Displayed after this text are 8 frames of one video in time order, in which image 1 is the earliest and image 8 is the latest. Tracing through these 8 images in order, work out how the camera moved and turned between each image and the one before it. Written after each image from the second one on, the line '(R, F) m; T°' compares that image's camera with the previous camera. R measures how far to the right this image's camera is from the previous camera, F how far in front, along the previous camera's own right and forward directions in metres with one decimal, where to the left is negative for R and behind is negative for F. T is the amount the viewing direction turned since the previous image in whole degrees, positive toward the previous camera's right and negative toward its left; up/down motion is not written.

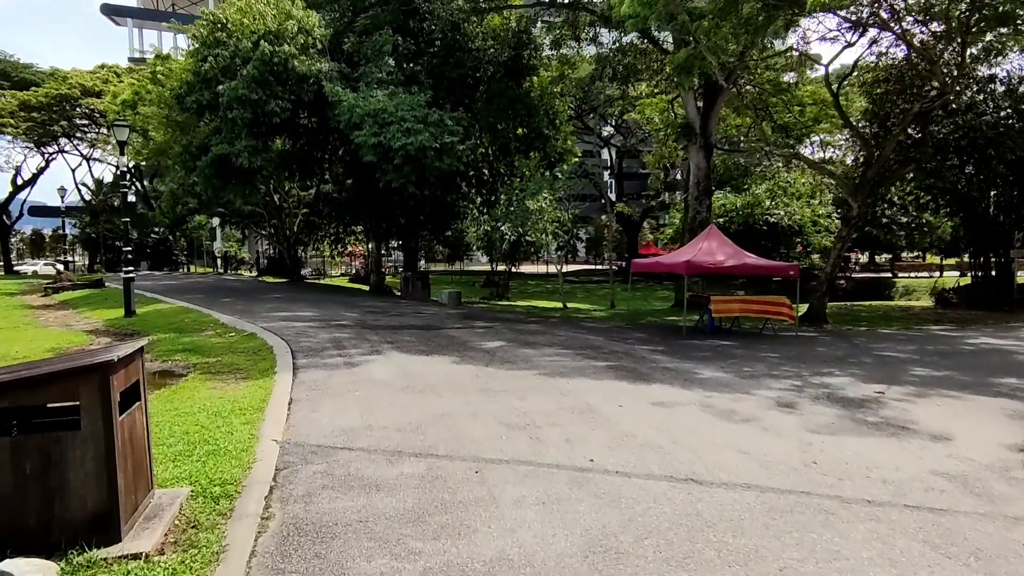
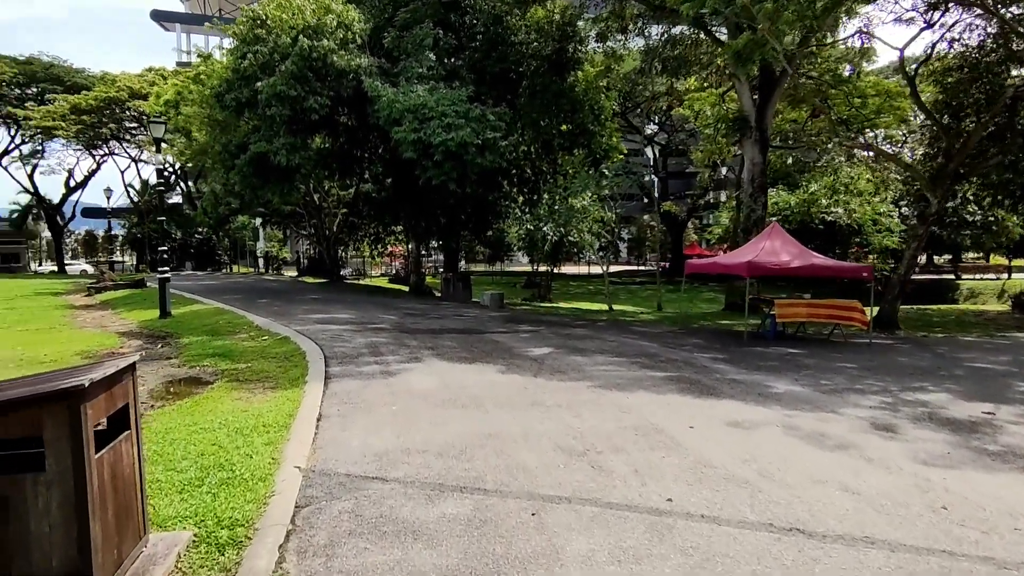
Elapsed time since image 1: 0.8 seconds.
(-0.1, +0.7) m; -3°
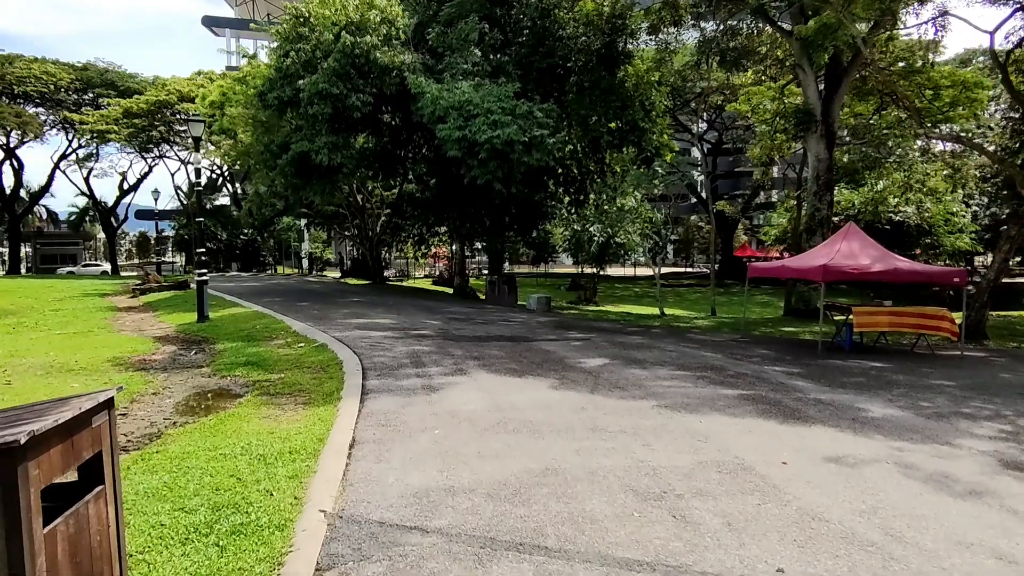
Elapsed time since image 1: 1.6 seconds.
(-0.1, +0.7) m; -4°
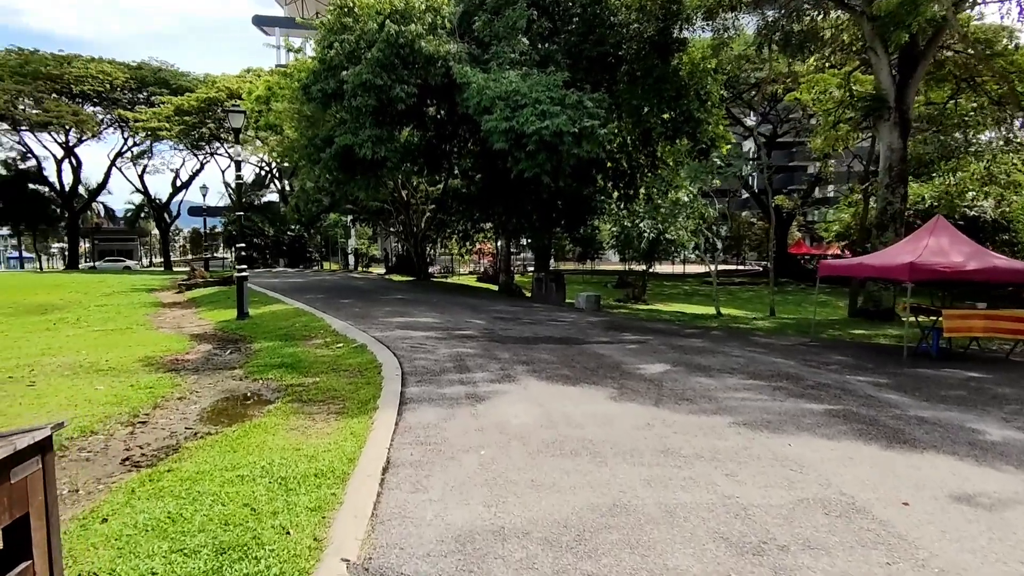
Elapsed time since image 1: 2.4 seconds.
(-0.1, +0.6) m; -4°
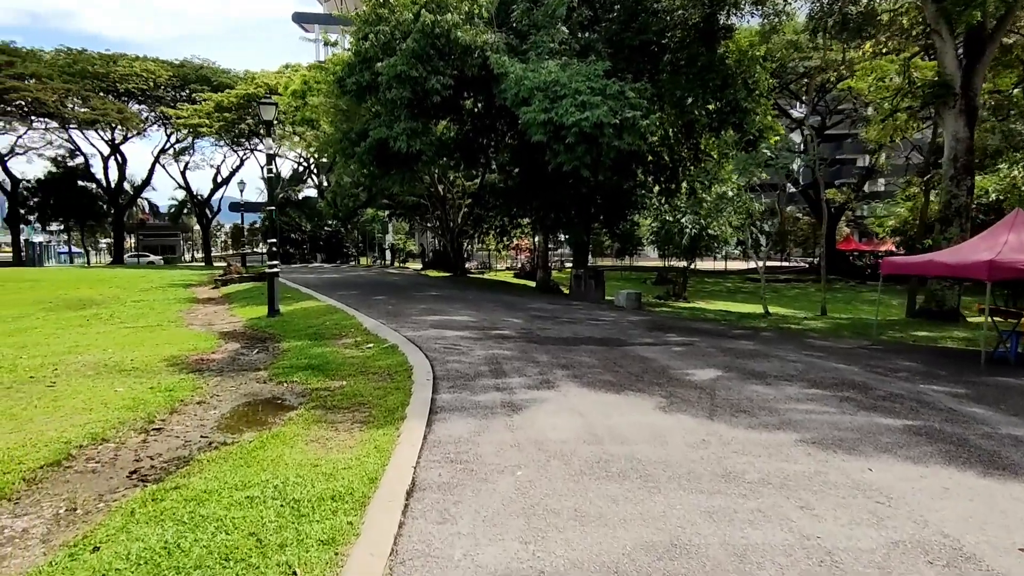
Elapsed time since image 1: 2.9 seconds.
(0.0, +0.5) m; -3°
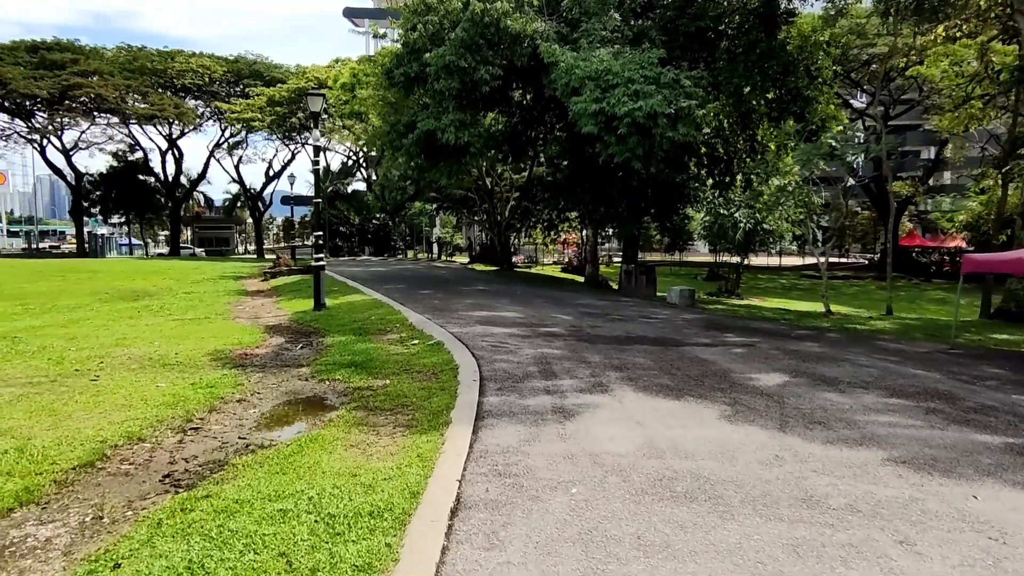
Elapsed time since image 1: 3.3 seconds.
(0.0, +0.3) m; -4°
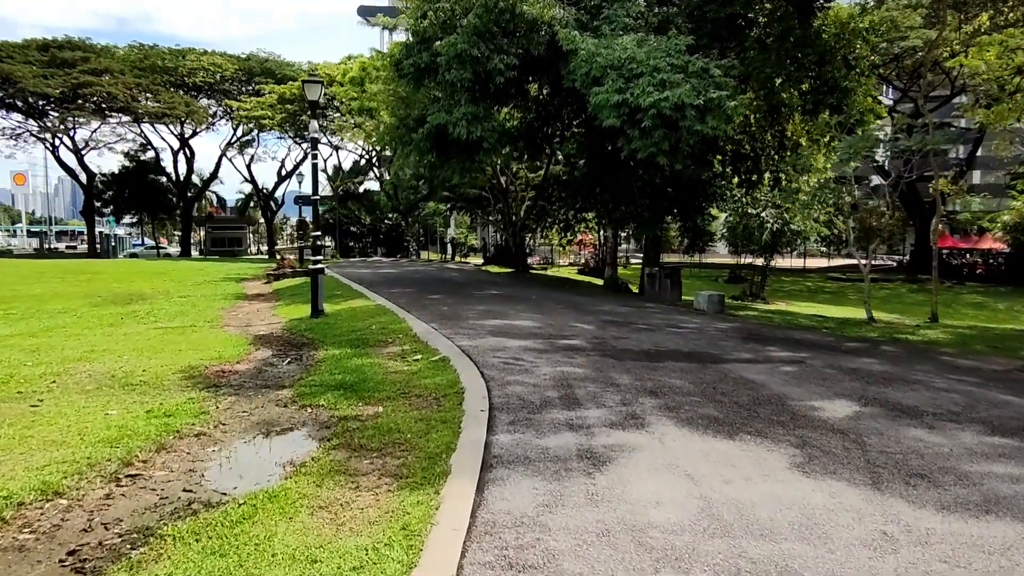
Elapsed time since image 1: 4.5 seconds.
(0.0, +1.0) m; -1°
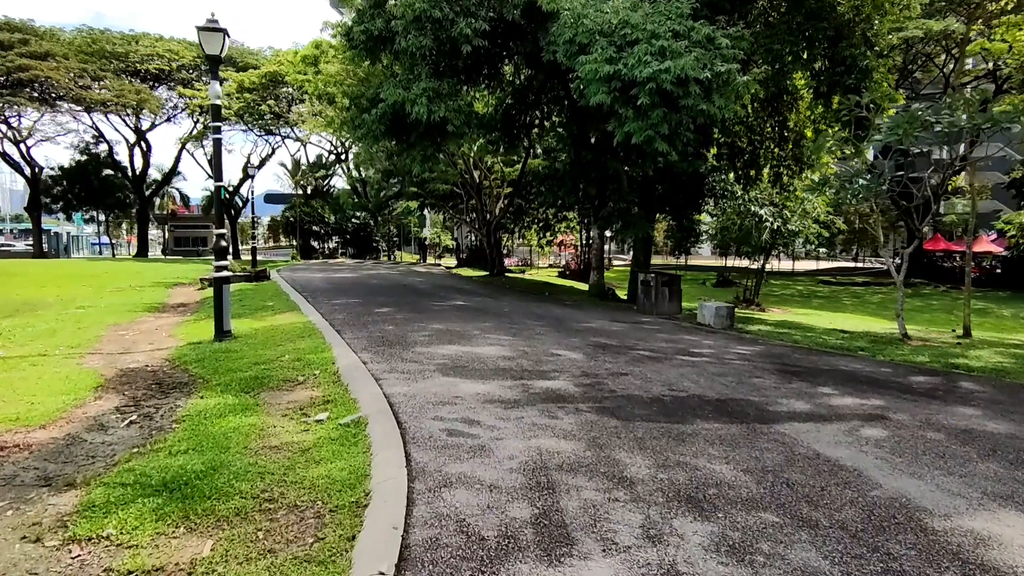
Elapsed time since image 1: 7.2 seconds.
(+0.2, +2.3) m; +2°
